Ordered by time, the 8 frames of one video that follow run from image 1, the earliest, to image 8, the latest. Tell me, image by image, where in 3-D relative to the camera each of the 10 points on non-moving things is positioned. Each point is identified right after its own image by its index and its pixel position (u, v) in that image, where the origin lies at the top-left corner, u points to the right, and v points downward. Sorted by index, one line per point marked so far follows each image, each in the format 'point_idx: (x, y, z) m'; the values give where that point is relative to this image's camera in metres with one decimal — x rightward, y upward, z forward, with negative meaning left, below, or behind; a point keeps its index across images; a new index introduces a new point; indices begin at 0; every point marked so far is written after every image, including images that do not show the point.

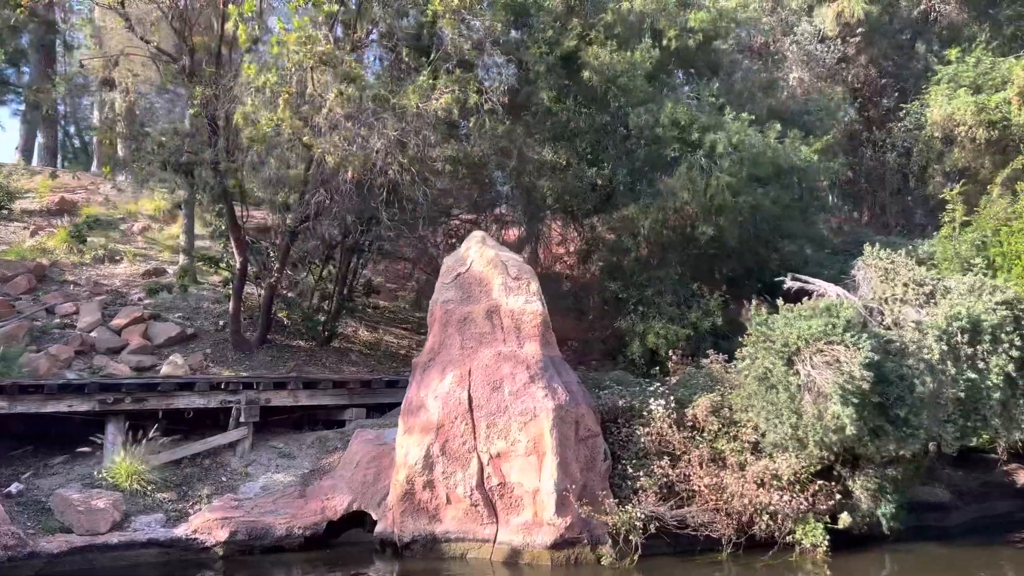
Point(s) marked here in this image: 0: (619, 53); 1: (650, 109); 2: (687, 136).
0: (+1.7, +3.7, +13.0) m
1: (+2.1, +2.7, +12.8) m
2: (+2.6, +2.2, +12.4) m
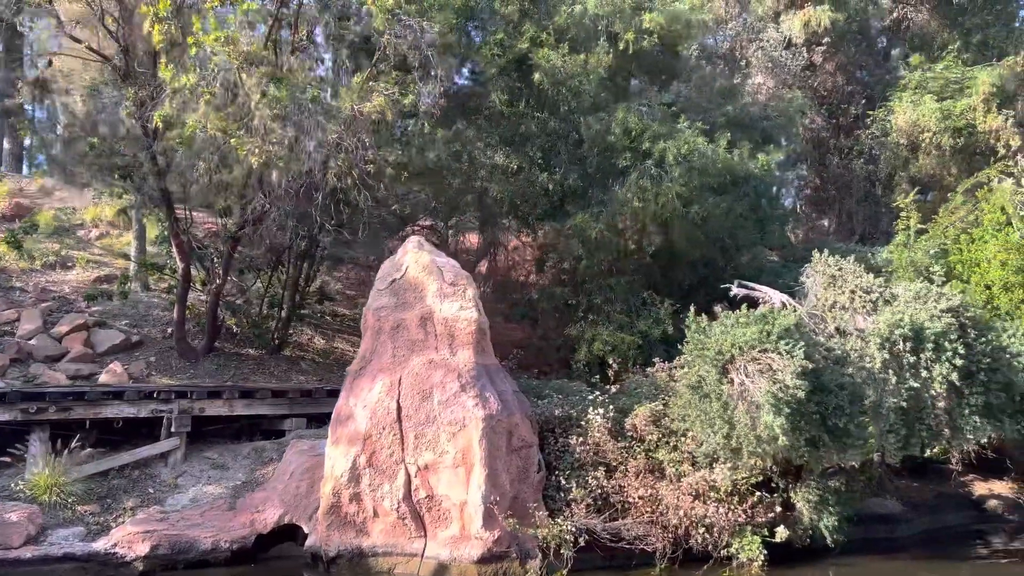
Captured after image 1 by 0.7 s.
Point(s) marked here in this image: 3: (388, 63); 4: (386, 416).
0: (+0.9, +3.6, +12.8) m
1: (+1.3, +2.6, +12.6) m
2: (+1.8, +2.1, +12.2) m
3: (-1.8, +3.2, +11.7) m
4: (-1.3, -1.4, +8.8) m
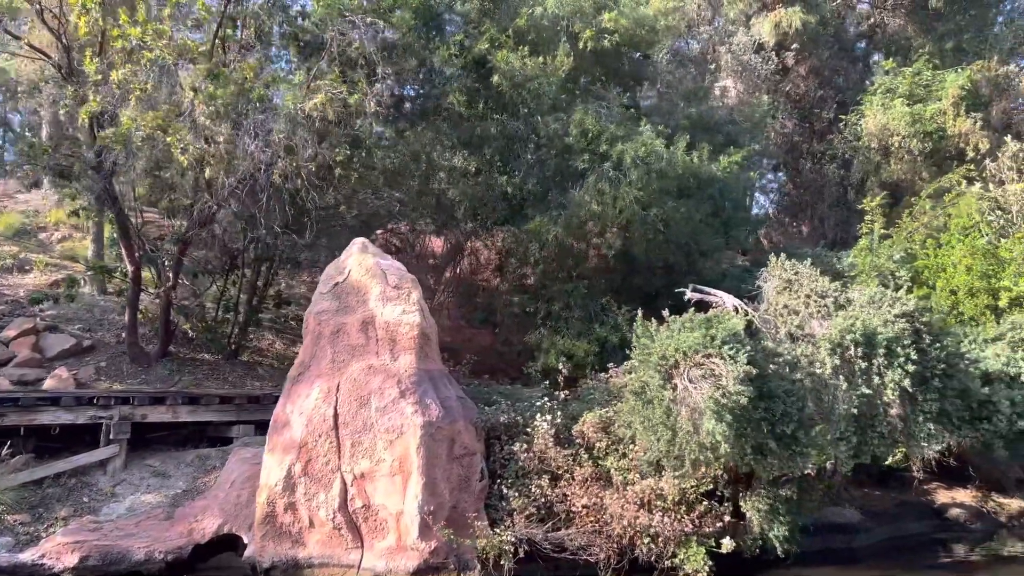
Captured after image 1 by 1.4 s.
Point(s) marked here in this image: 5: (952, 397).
0: (+0.3, +3.5, +12.6) m
1: (+0.7, +2.5, +12.4) m
2: (+1.2, +2.0, +12.0) m
3: (-2.4, +3.2, +11.5) m
4: (-2.0, -1.4, +8.6) m
5: (+5.2, -1.3, +9.7) m
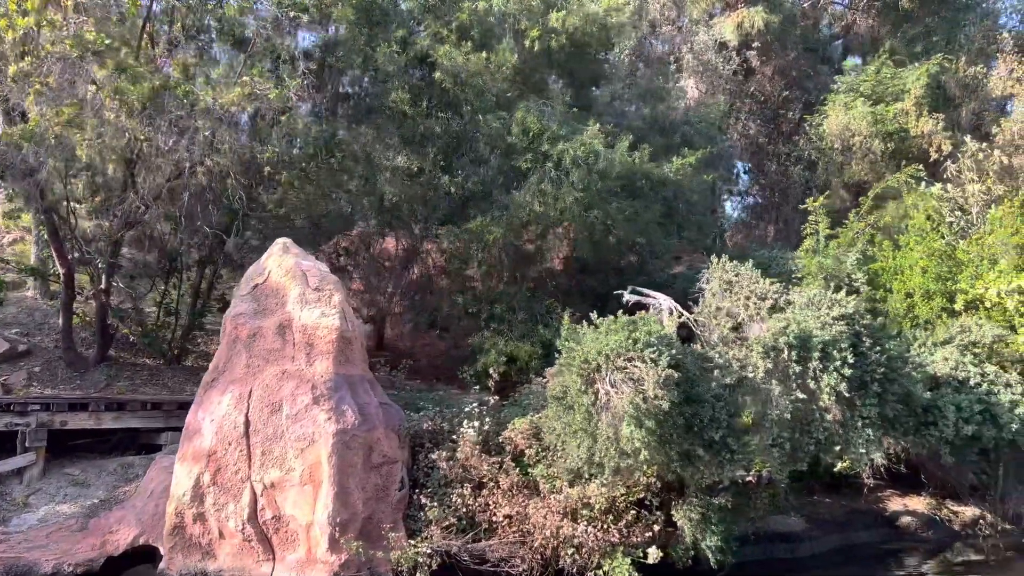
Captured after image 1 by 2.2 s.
0: (-0.6, +3.5, +12.3) m
1: (-0.1, +2.5, +12.1) m
2: (+0.4, +2.0, +11.7) m
3: (-3.2, +3.1, +11.2) m
4: (-2.8, -1.4, +8.2) m
5: (+4.3, -1.3, +9.4) m
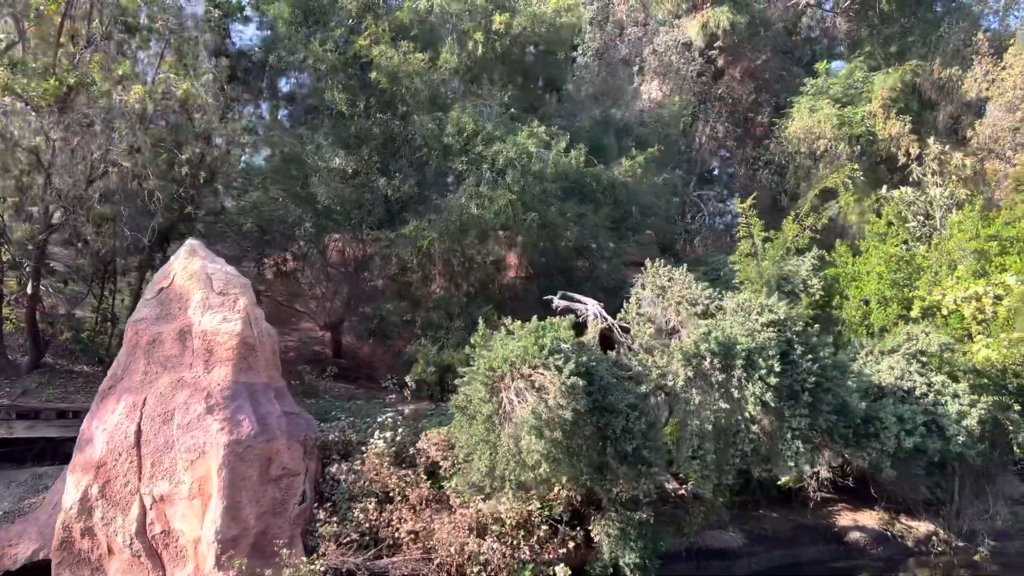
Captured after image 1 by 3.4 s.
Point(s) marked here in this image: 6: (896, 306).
0: (-1.5, +3.4, +12.0) m
1: (-1.0, +2.4, +11.7) m
2: (-0.5, +1.9, +11.3) m
3: (-4.1, +3.0, +10.9) m
4: (-3.7, -1.5, +7.9) m
5: (+3.4, -1.4, +8.9) m
6: (+5.7, -0.3, +12.1) m
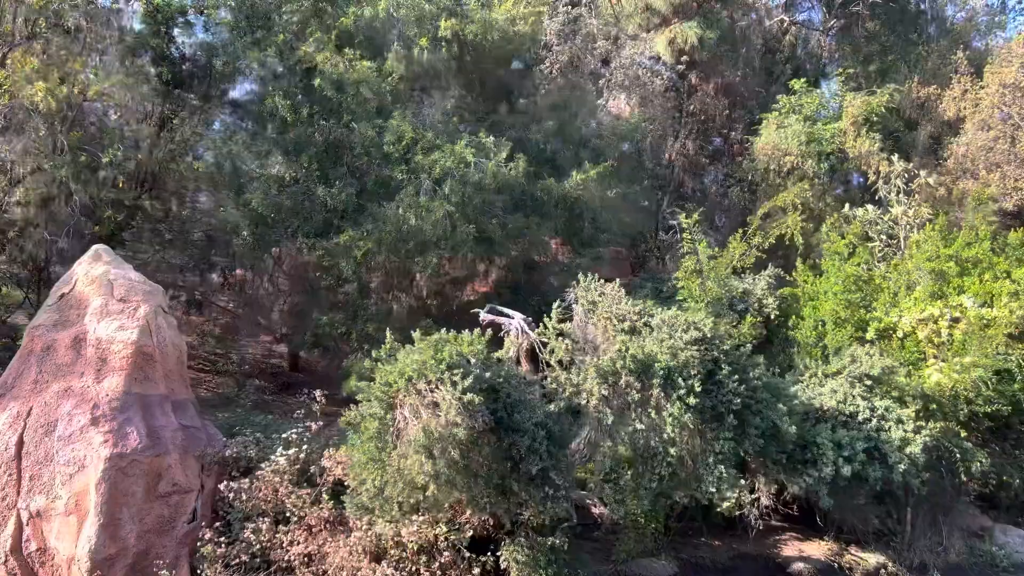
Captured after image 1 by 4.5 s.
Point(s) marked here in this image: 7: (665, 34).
0: (-2.3, +3.2, +11.7) m
1: (-1.8, +2.3, +11.4) m
2: (-1.4, +1.8, +11.0) m
3: (-4.9, +3.0, +10.6) m
4: (-4.6, -1.5, +7.5) m
5: (+2.5, -1.5, +8.5) m
6: (+4.8, -0.6, +11.7) m
7: (+3.2, +5.2, +16.9) m
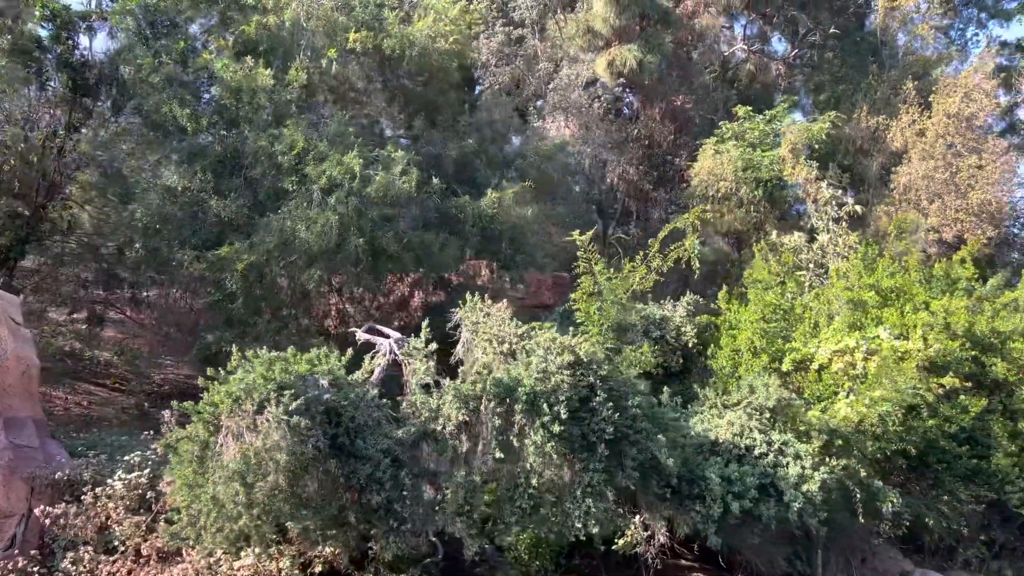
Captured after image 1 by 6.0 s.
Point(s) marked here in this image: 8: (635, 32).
0: (-3.5, +3.0, +11.4) m
1: (-3.1, +2.0, +11.0) m
2: (-2.6, +1.5, +10.6) m
3: (-6.2, +2.8, +10.2) m
4: (-6.0, -1.5, +6.9) m
5: (+1.2, -1.8, +8.0) m
6: (+3.5, -1.0, +11.2) m
7: (+1.9, +4.7, +16.6) m
8: (+2.5, +5.3, +16.9) m
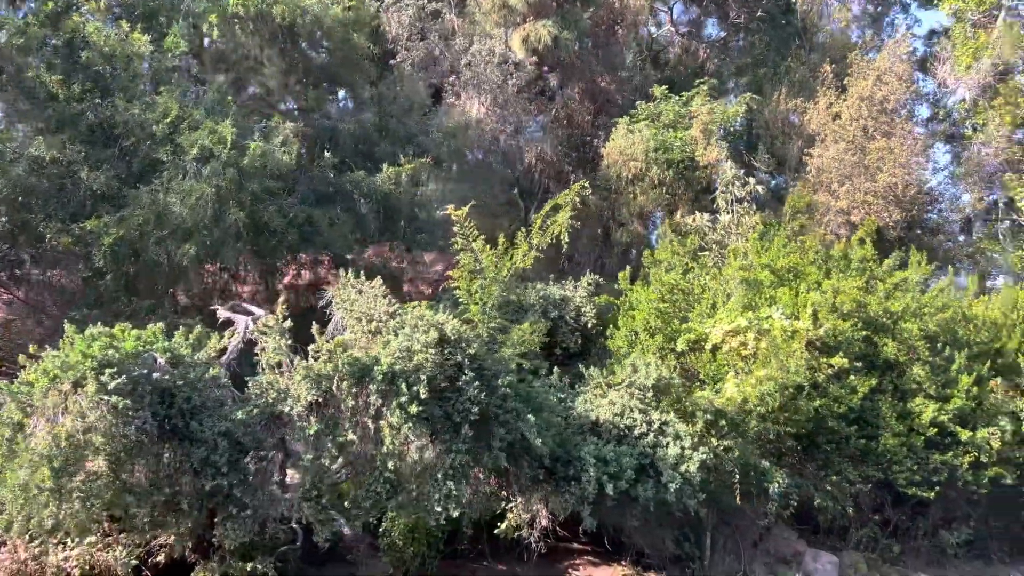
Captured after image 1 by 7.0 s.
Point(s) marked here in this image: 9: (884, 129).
0: (-5.0, +3.3, +10.7) m
1: (-4.5, +2.3, +10.4) m
2: (-4.1, +1.8, +10.1) m
3: (-7.6, +3.1, +9.5) m
4: (-7.2, -1.3, +6.3) m
5: (-0.1, -1.5, +7.7) m
6: (+2.0, -0.7, +11.0) m
7: (+0.2, +5.1, +16.2) m
8: (+0.8, +5.6, +16.6) m
9: (+6.7, +2.9, +14.8) m
